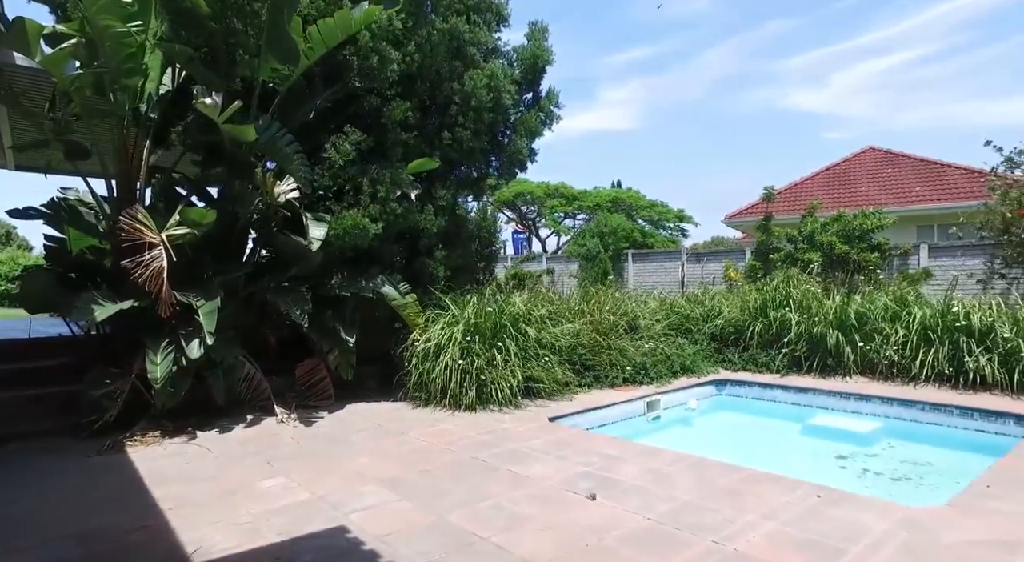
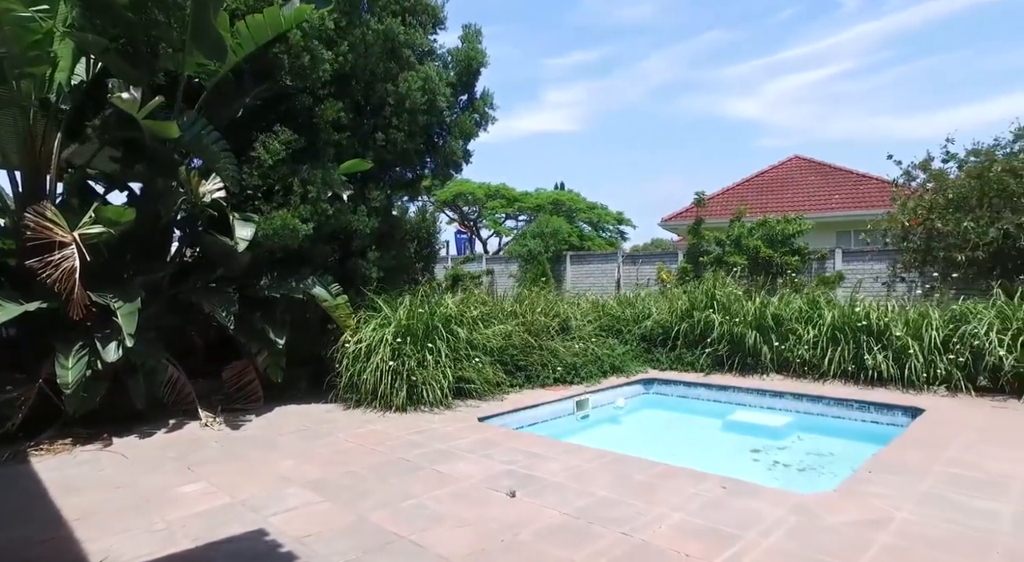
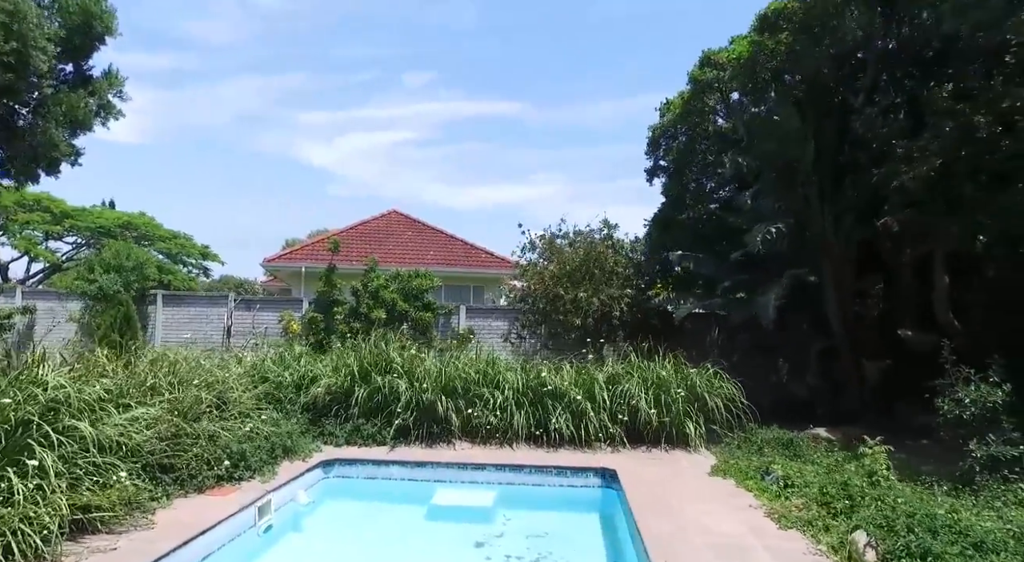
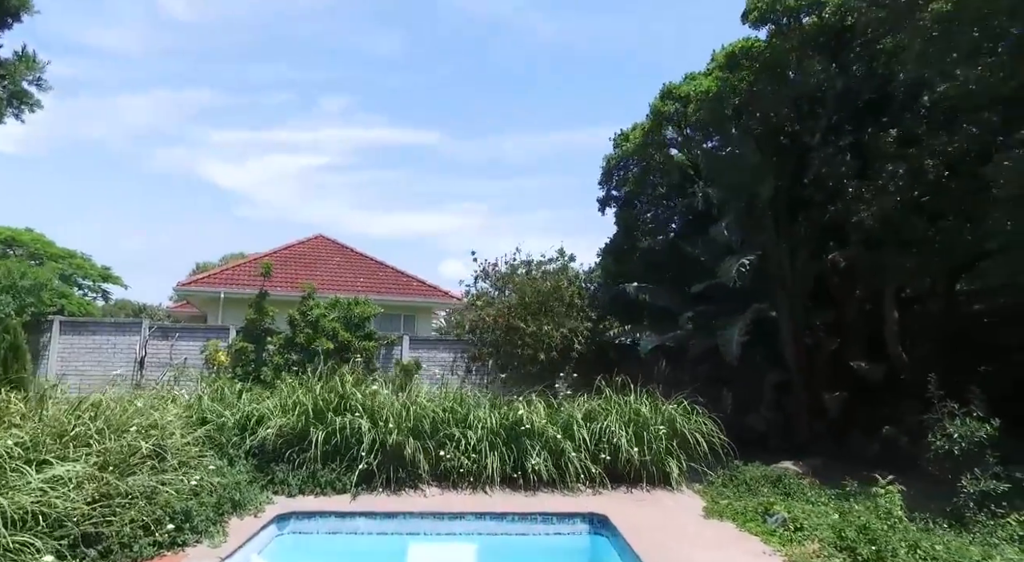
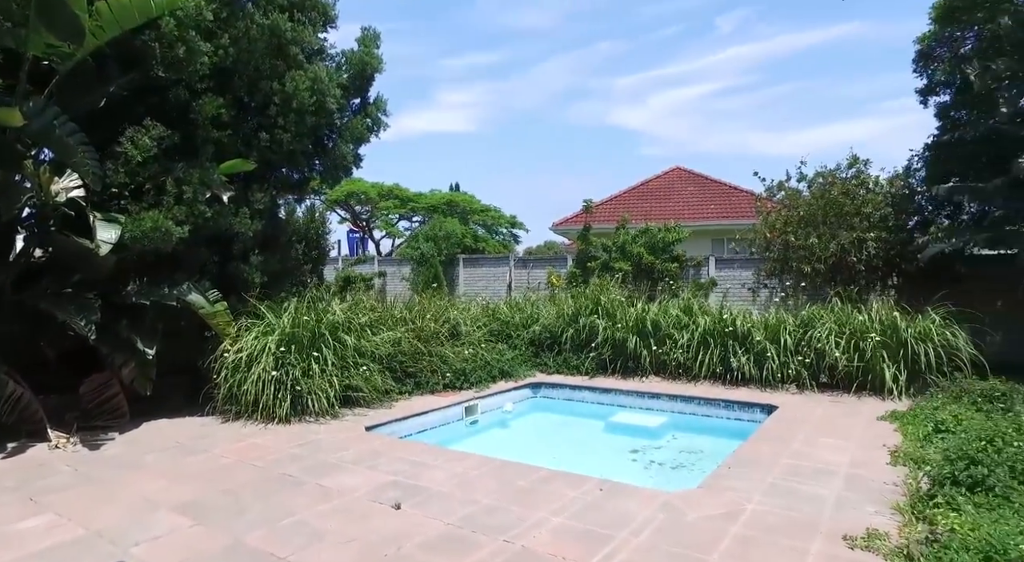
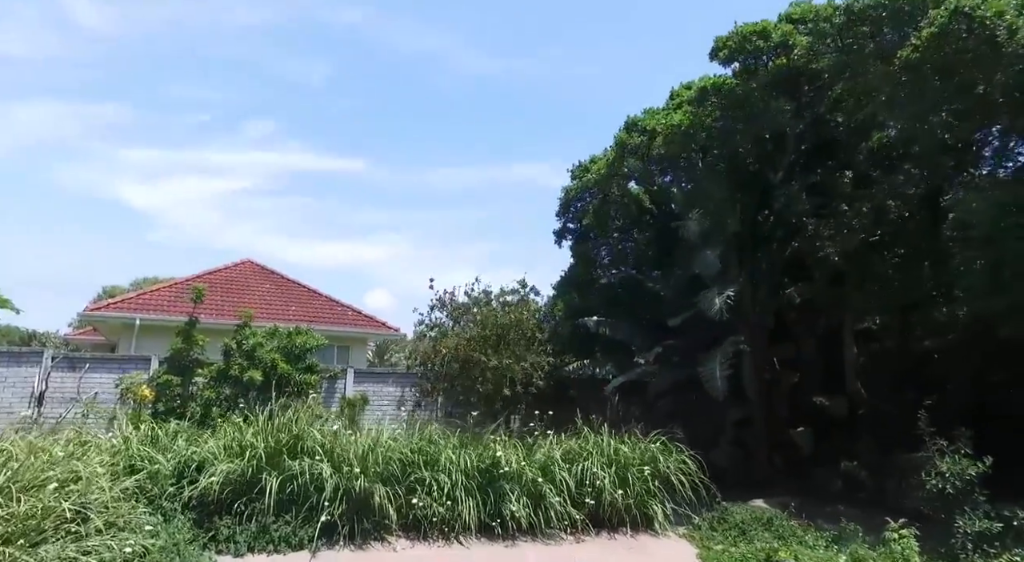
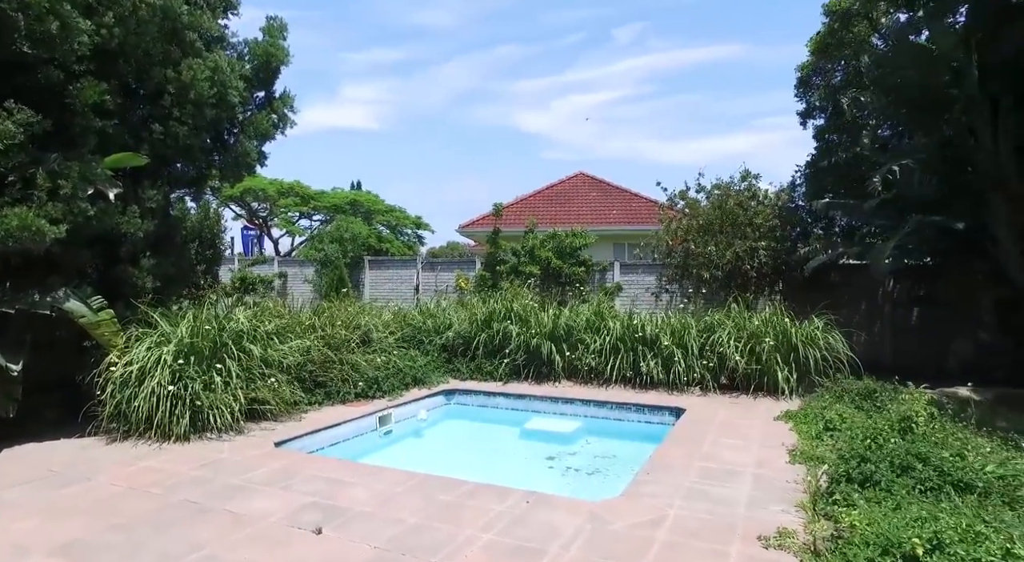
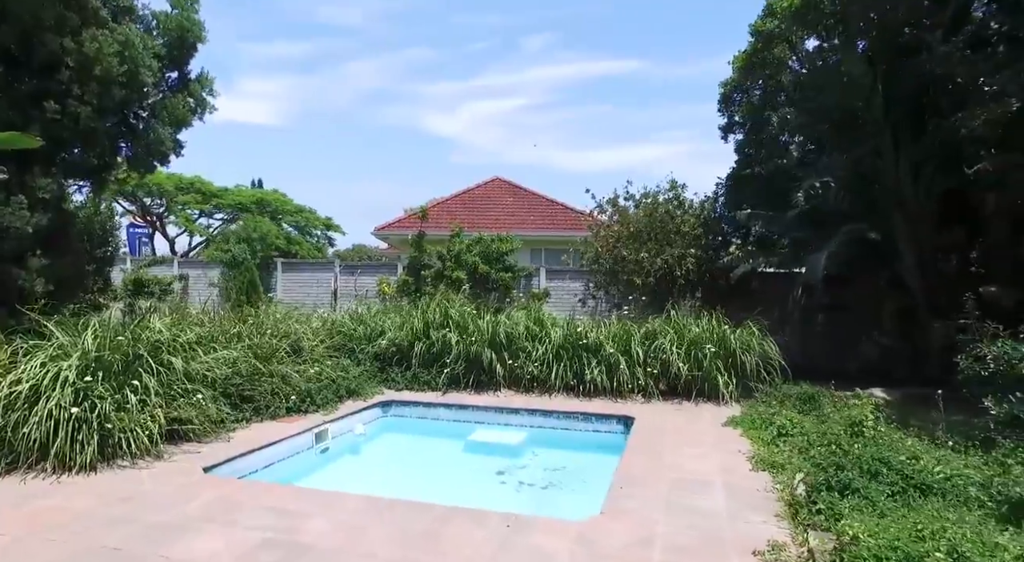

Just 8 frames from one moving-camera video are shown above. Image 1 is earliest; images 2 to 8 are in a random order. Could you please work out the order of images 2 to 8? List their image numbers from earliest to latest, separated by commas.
2, 5, 7, 8, 3, 4, 6
